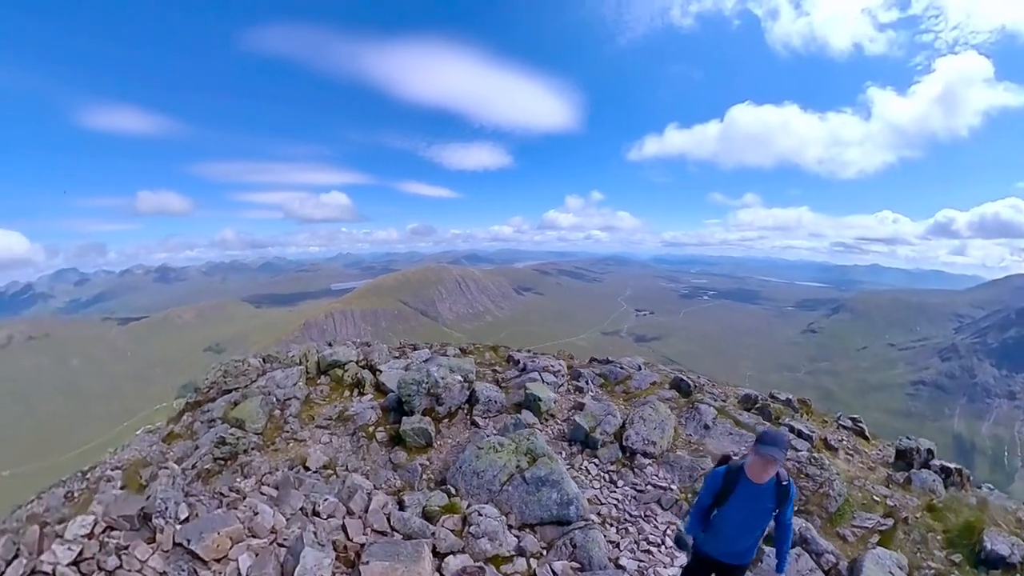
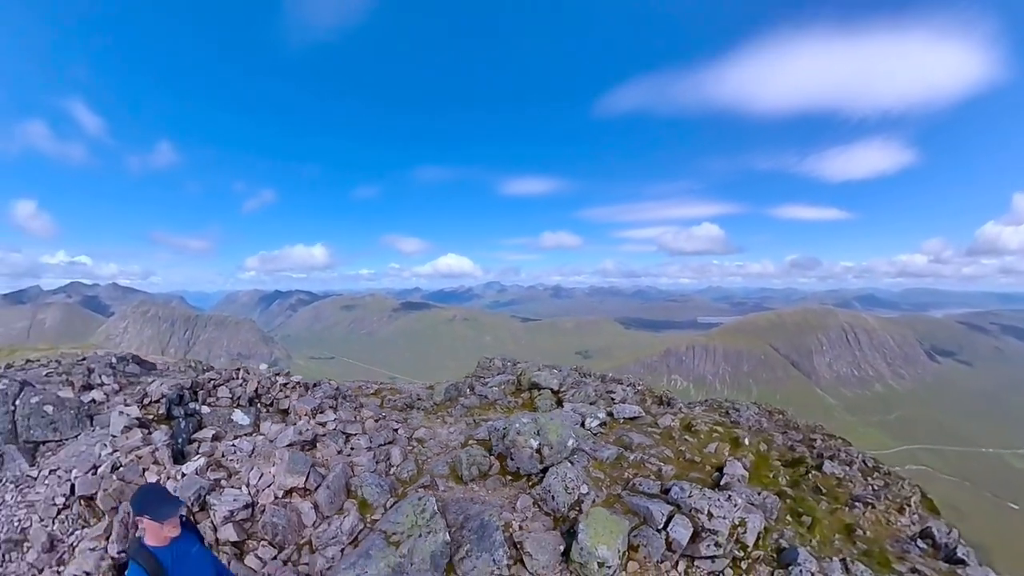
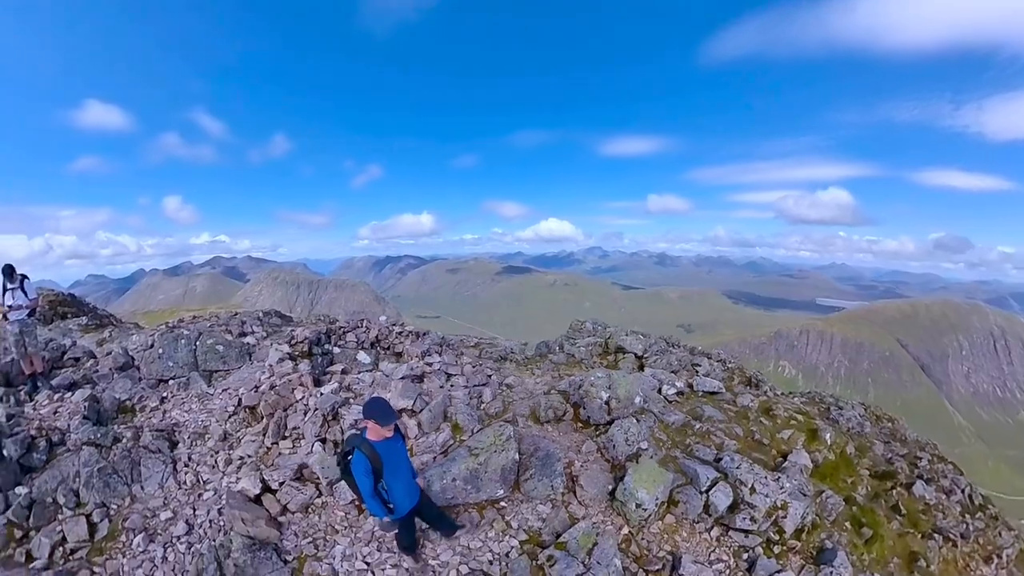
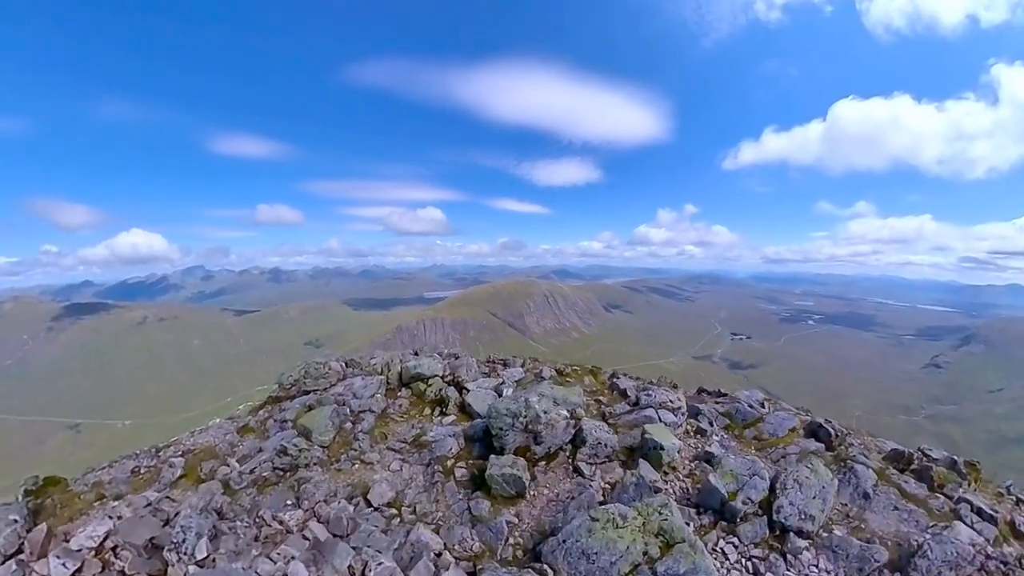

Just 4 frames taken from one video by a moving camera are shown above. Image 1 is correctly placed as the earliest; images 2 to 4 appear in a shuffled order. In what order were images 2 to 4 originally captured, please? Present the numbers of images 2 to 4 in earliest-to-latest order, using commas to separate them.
4, 2, 3
